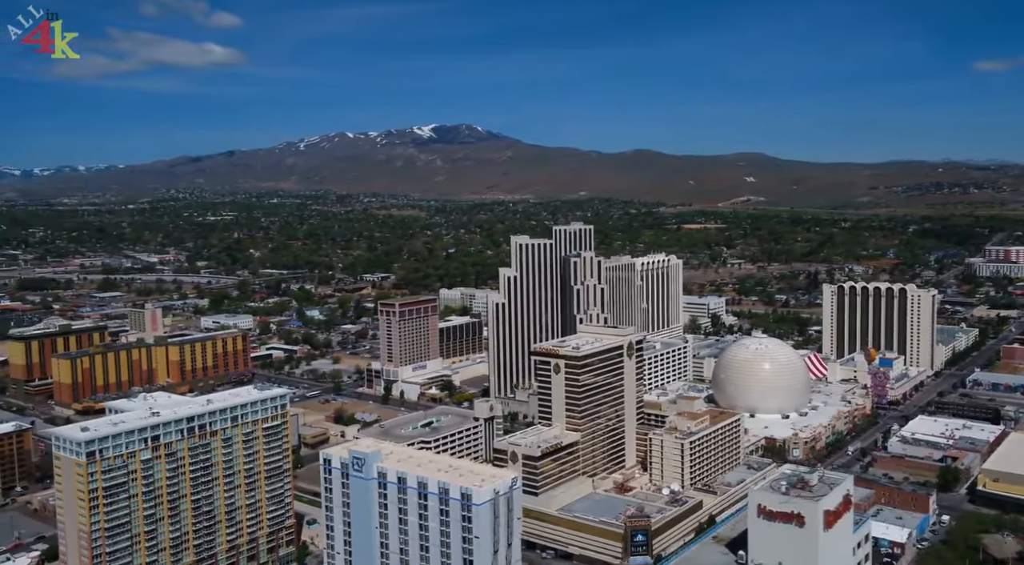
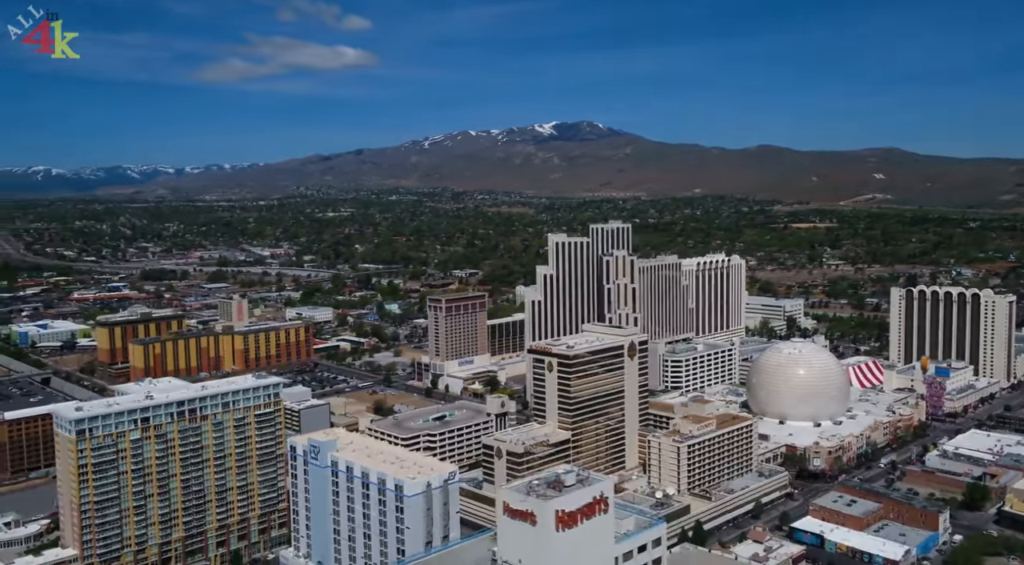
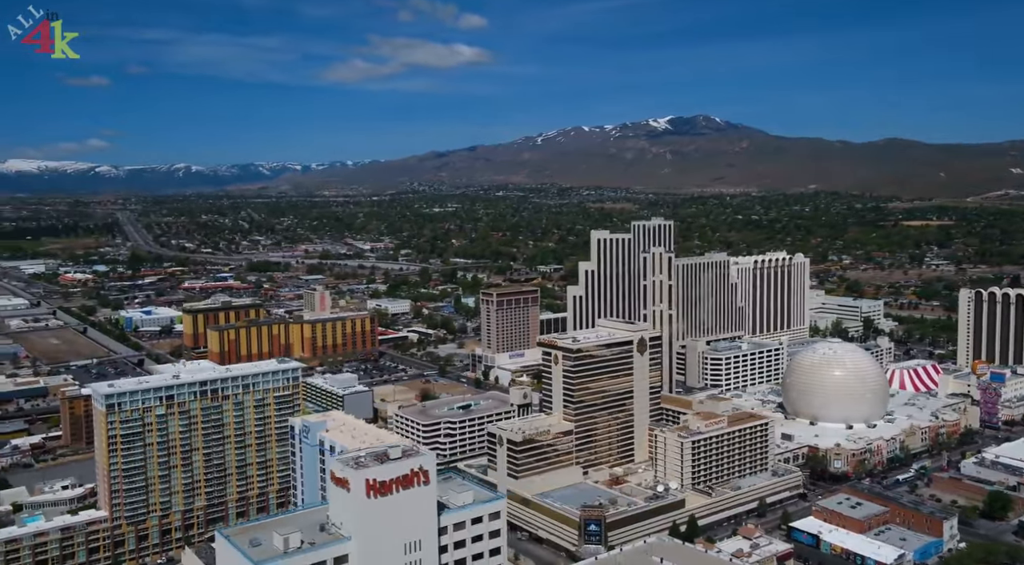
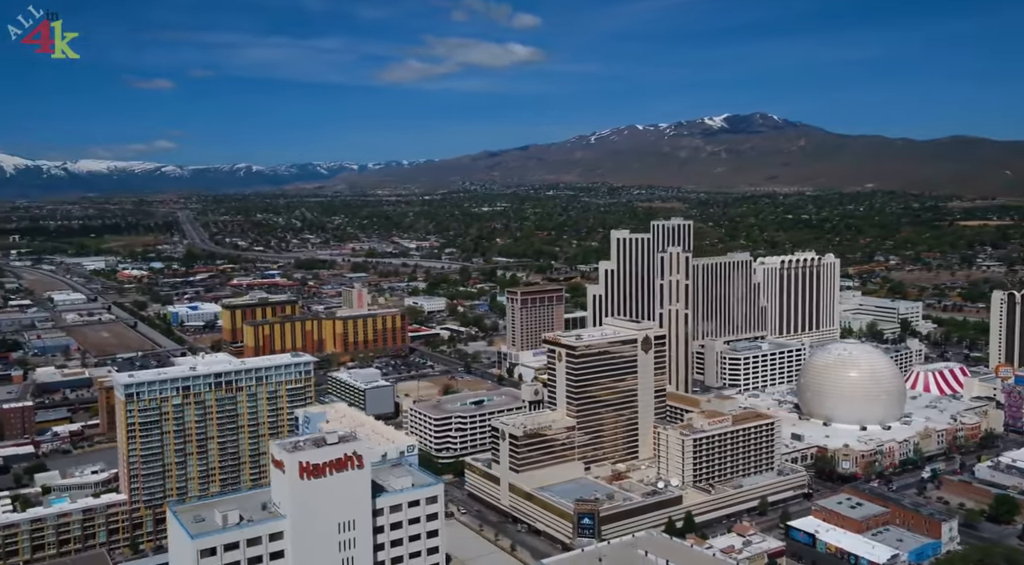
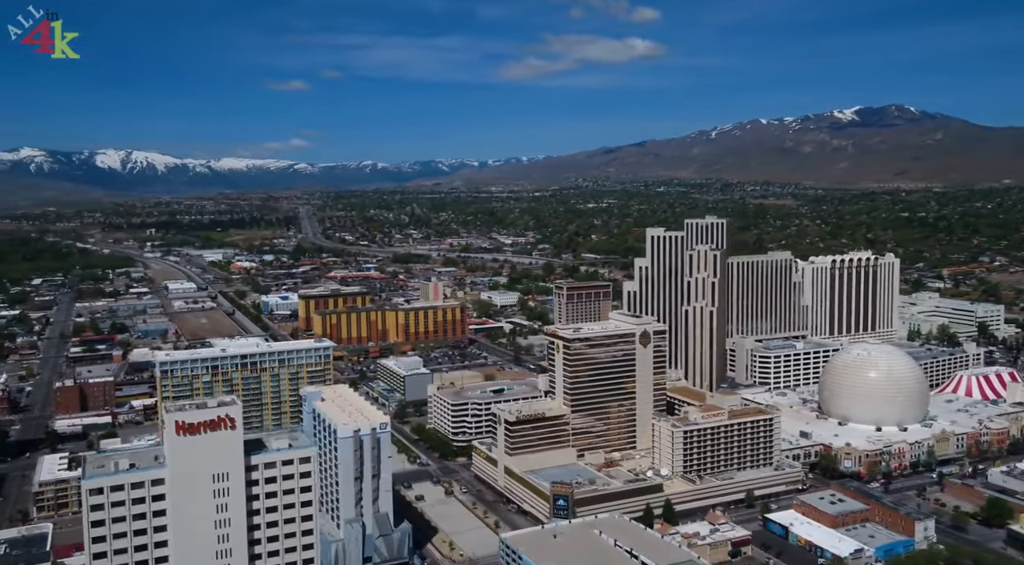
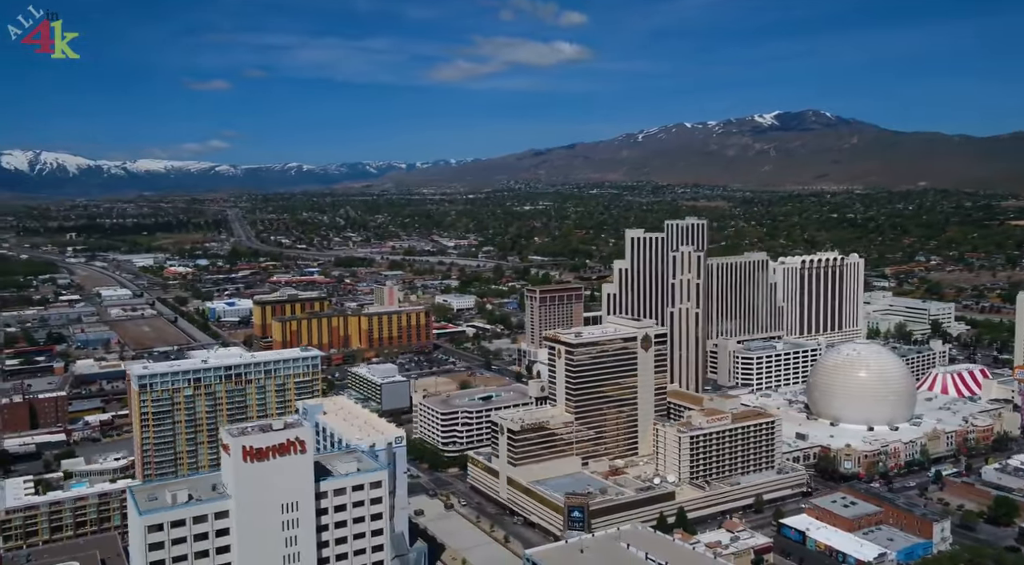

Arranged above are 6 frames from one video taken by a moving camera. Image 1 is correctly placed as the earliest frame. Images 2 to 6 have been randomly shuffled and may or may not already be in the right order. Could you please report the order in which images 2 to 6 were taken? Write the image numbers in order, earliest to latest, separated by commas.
2, 3, 4, 6, 5
